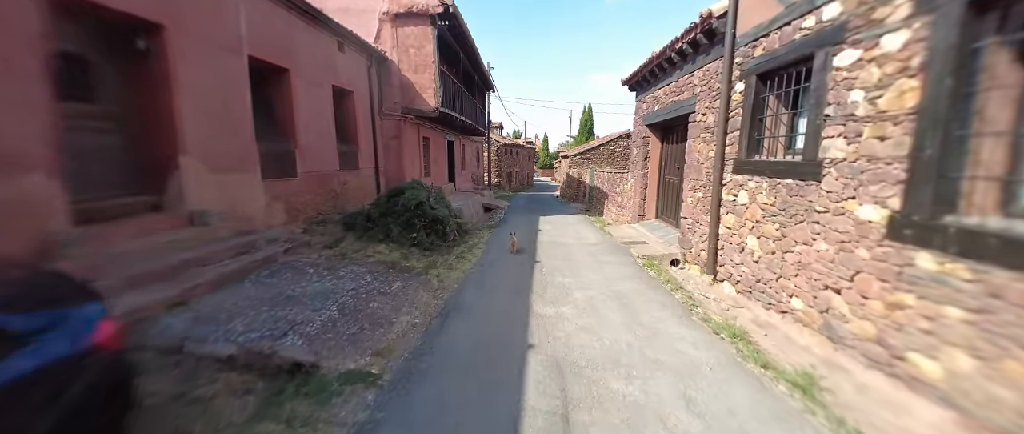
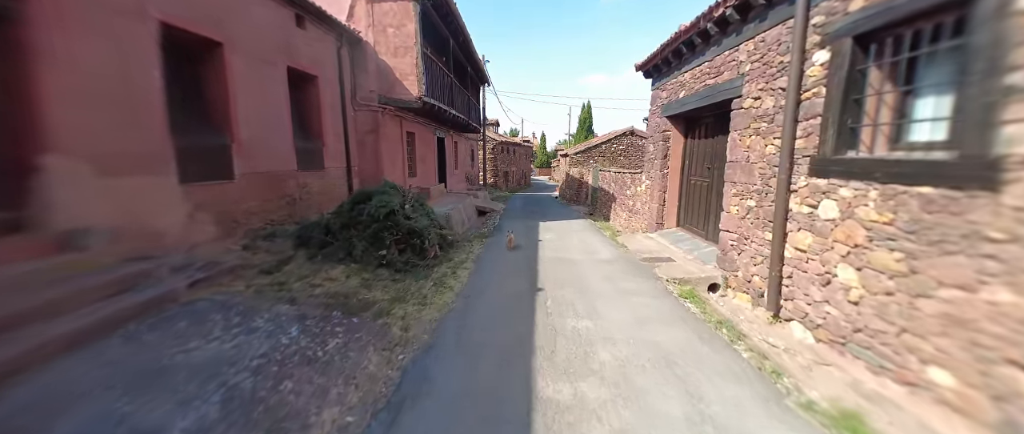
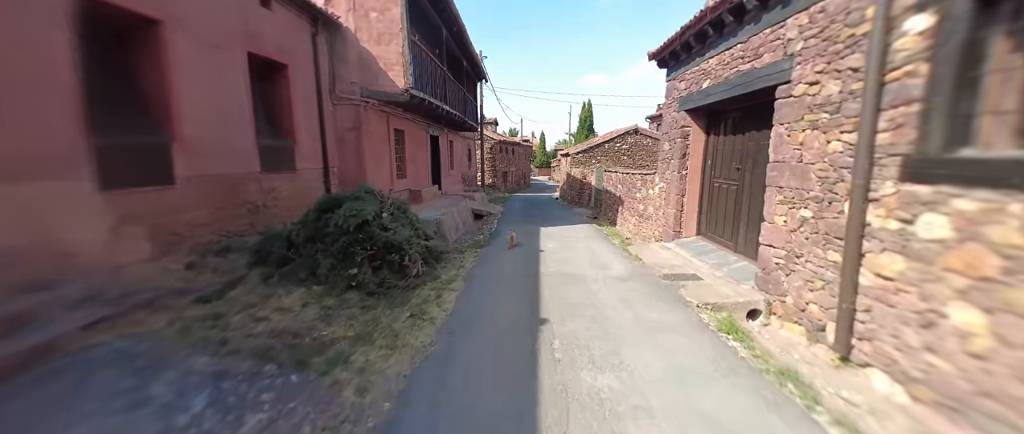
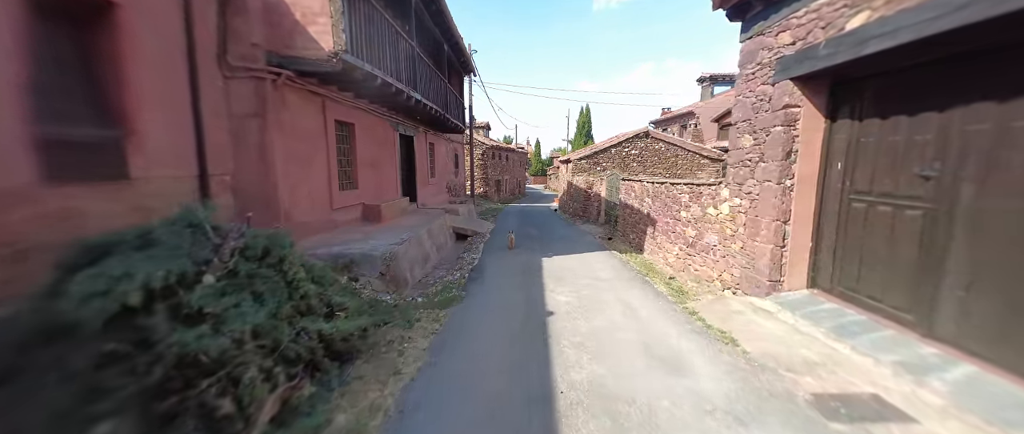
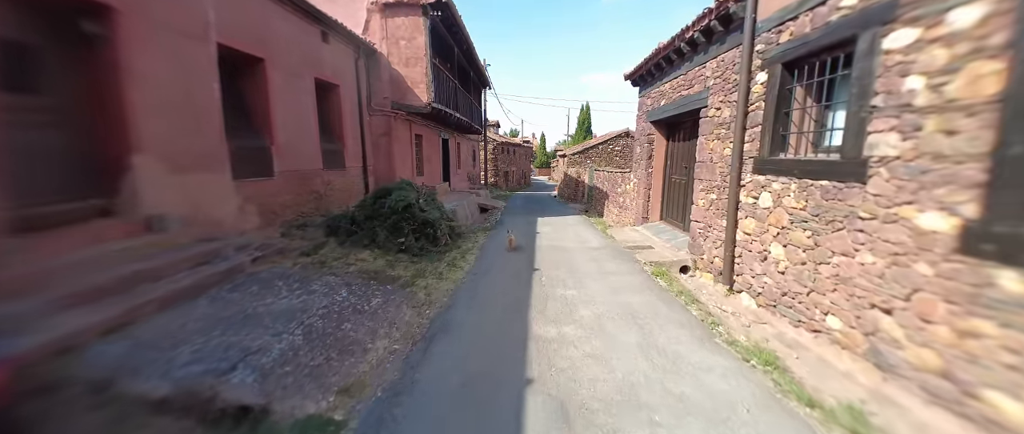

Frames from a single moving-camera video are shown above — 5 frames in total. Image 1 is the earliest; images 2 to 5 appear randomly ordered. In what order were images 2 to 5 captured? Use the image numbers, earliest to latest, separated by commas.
5, 2, 3, 4
